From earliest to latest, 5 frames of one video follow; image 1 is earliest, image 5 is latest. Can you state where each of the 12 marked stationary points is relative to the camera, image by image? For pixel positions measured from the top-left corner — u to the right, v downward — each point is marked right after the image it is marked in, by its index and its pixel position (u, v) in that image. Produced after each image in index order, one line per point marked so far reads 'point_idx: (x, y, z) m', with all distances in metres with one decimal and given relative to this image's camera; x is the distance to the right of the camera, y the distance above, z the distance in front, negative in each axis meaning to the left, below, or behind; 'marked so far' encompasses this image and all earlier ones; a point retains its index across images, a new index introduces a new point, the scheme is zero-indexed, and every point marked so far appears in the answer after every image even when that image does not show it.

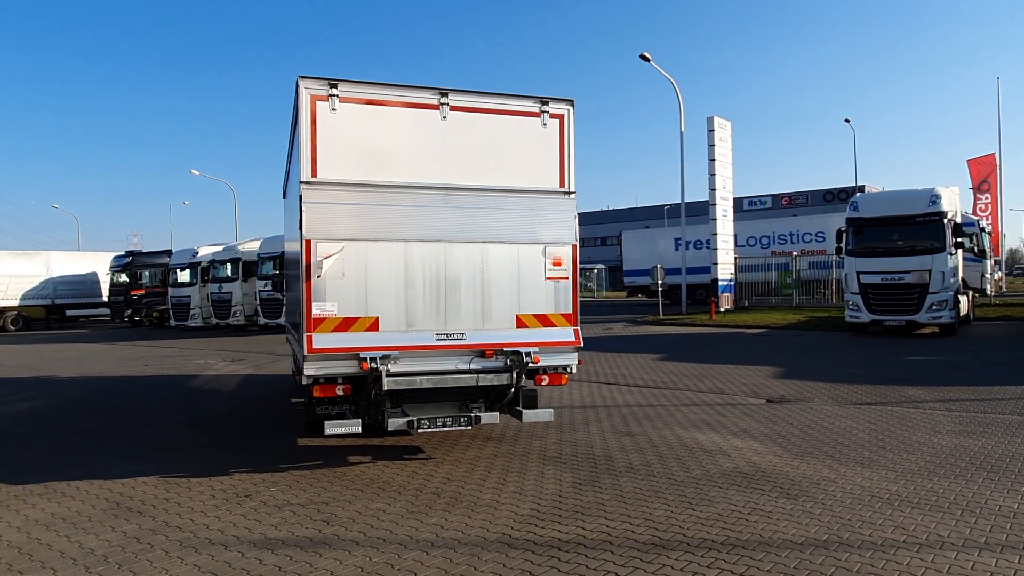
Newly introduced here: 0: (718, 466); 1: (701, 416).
0: (+2.0, -1.7, +7.2) m
1: (+2.6, -1.8, +10.1) m
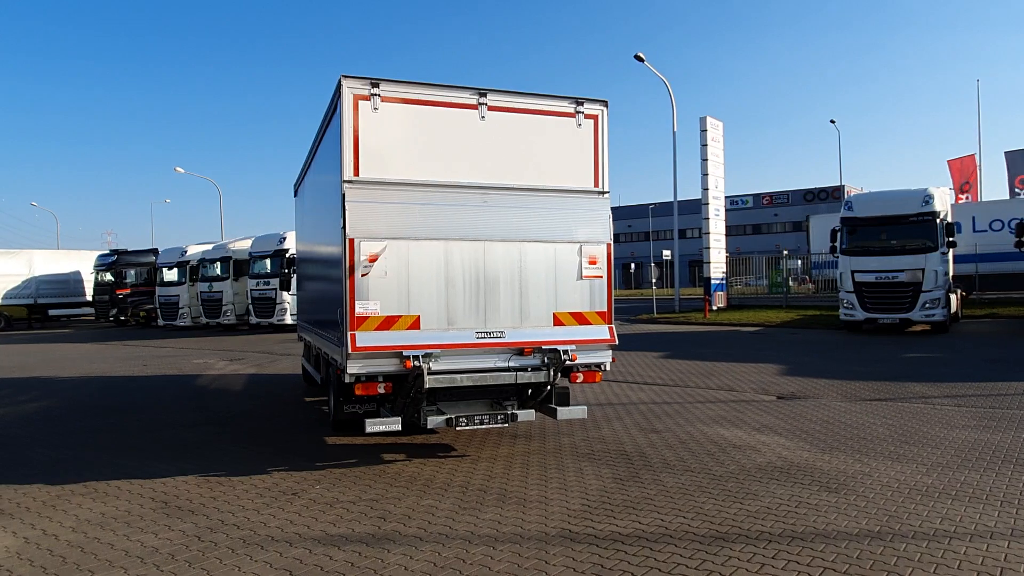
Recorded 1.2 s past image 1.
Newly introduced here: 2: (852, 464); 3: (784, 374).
0: (+2.4, -1.7, +7.3) m
1: (+2.9, -1.7, +10.2) m
2: (+3.3, -1.7, +7.1) m
3: (+5.2, -1.6, +14.0) m
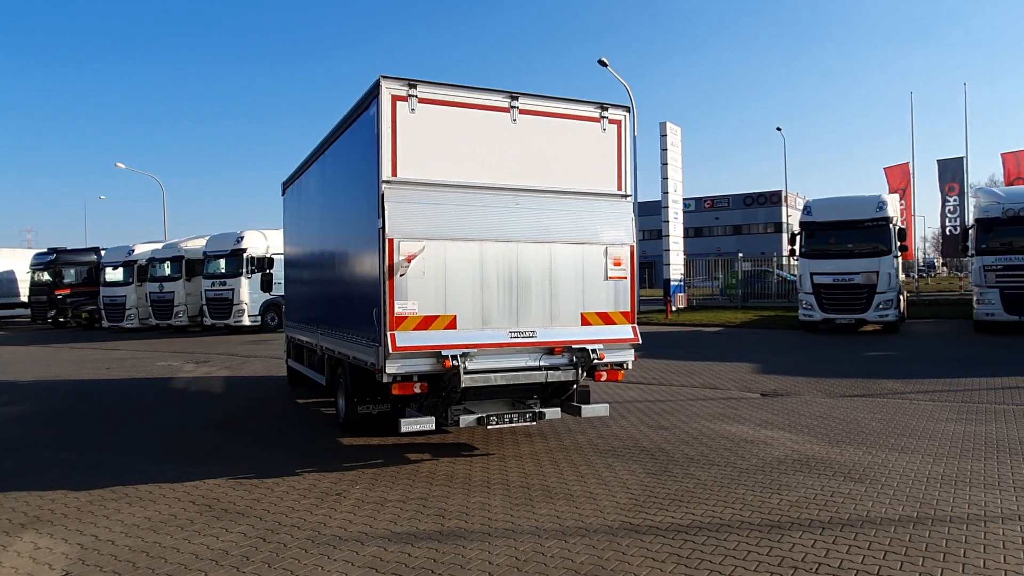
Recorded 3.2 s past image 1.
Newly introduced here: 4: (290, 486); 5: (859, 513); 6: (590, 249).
0: (+2.7, -1.7, +7.7) m
1: (+2.9, -1.8, +10.6) m
2: (+3.6, -1.7, +7.5) m
3: (+4.9, -1.7, +14.6) m
4: (-2.0, -1.8, +6.6) m
5: (+2.7, -1.7, +5.6) m
6: (+0.8, +0.4, +7.6) m
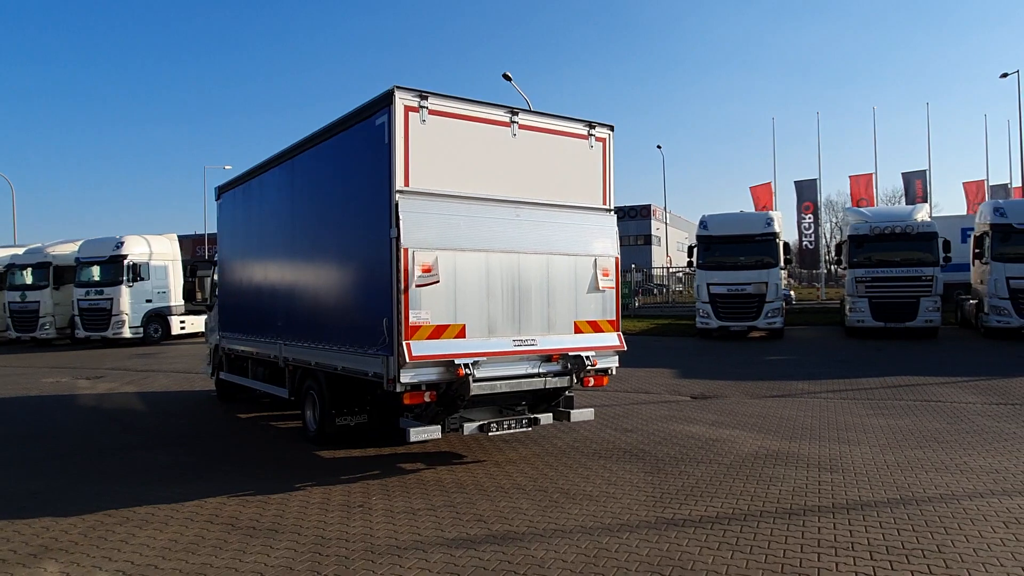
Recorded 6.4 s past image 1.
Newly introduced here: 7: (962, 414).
0: (+2.6, -1.8, +8.3) m
1: (+2.3, -1.9, +11.2) m
2: (+3.5, -1.8, +8.4) m
3: (+3.5, -1.9, +15.5) m
4: (-1.8, -1.9, +6.4) m
5: (+2.9, -1.8, +6.3) m
6: (+0.7, +0.3, +7.9) m
7: (+6.5, -1.8, +10.6) m
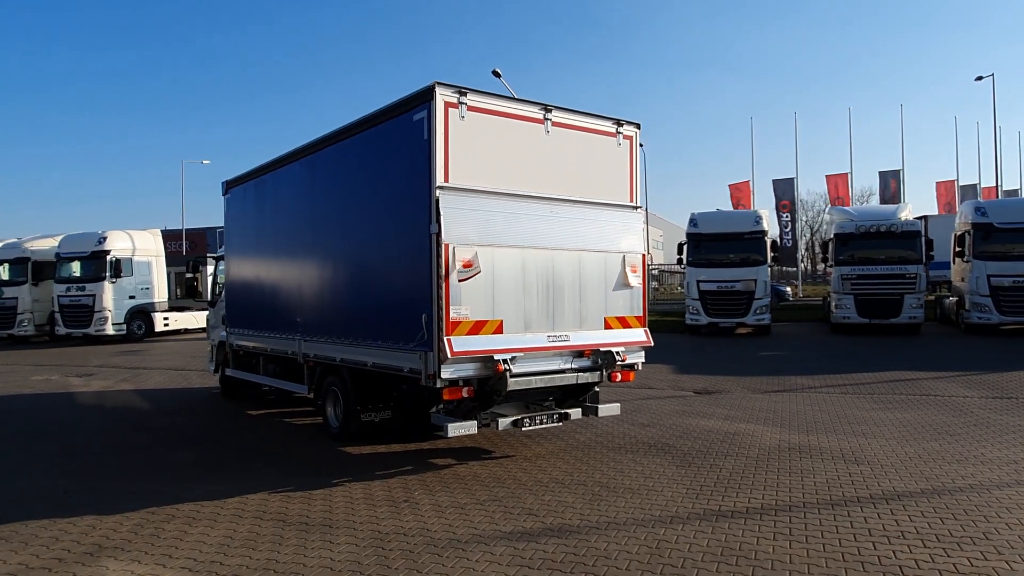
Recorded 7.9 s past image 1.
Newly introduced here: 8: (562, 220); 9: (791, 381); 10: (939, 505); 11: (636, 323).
0: (+2.9, -1.8, +8.5) m
1: (+2.5, -1.9, +11.4) m
2: (+3.8, -1.8, +8.6) m
3: (+3.6, -1.8, +15.7) m
4: (-1.5, -1.8, +6.4) m
5: (+3.3, -1.8, +6.5) m
6: (+1.1, +0.3, +8.0) m
7: (+6.7, -1.8, +10.9) m
8: (+0.5, +0.7, +7.7) m
9: (+5.4, -1.8, +14.1) m
10: (+3.4, -1.8, +5.9) m
11: (+1.4, -0.4, +8.2) m
